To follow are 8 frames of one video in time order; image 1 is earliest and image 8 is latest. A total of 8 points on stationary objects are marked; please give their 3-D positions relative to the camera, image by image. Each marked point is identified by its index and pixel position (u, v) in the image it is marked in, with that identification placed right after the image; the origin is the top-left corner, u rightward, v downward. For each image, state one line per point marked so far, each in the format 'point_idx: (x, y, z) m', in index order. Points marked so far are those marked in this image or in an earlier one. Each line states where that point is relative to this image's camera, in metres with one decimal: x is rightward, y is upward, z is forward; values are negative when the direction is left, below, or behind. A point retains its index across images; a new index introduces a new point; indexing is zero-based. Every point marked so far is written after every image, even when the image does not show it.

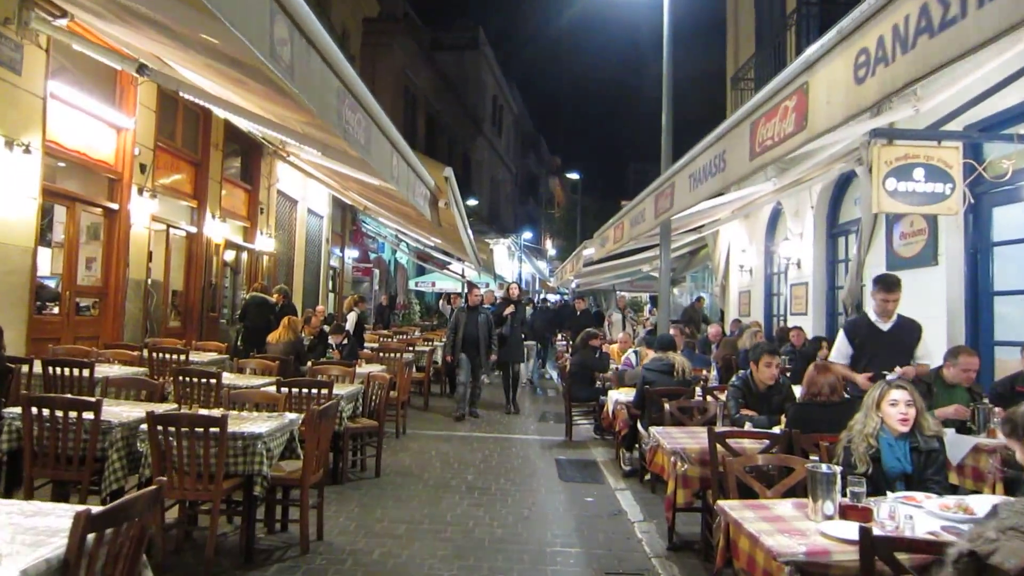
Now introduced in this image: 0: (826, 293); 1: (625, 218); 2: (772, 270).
0: (+4.6, -0.1, +11.3) m
1: (+1.0, +0.6, +6.7) m
2: (+4.6, +0.3, +13.5) m
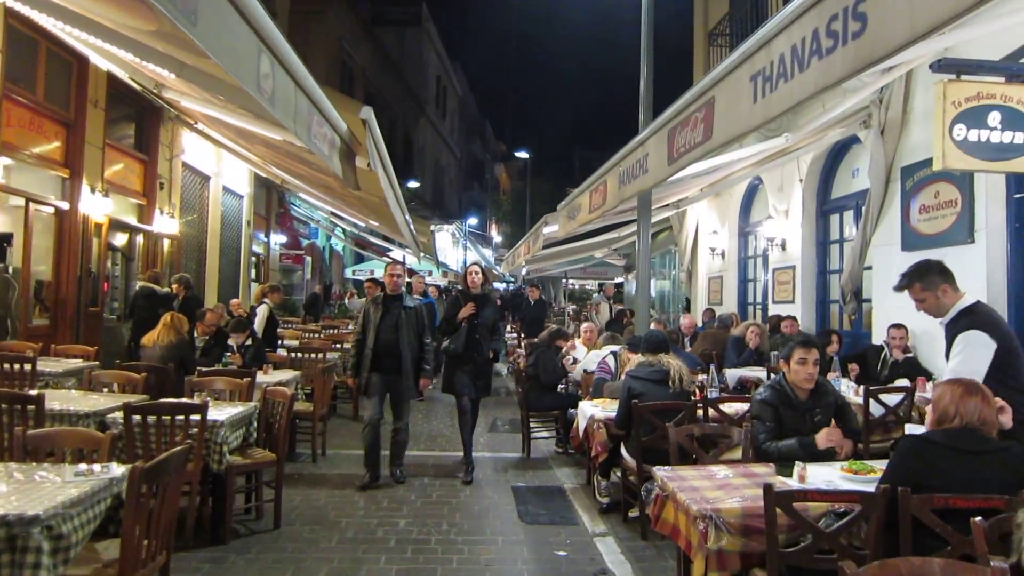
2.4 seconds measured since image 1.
0: (+3.9, +0.1, +9.8) m
1: (+0.6, +0.7, +5.0) m
2: (+3.7, +0.6, +12.0) m
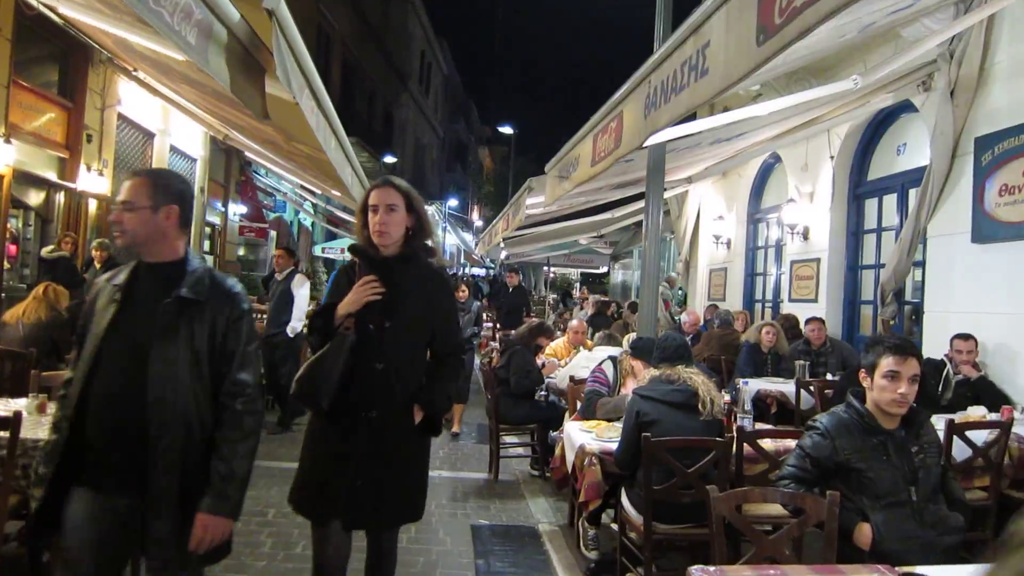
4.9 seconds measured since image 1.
0: (+3.6, +0.1, +8.3) m
1: (+0.5, +0.8, +3.4) m
2: (+3.4, +0.6, +10.5) m
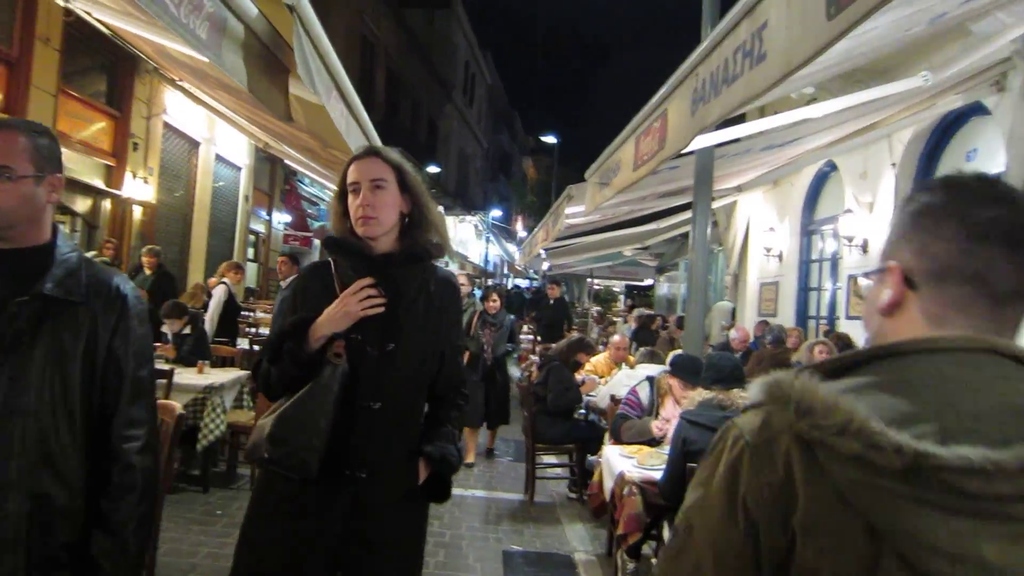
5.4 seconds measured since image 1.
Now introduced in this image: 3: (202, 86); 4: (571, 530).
0: (+4.1, 0.0, +7.8) m
1: (+0.6, +0.8, +3.1) m
2: (+3.9, +0.4, +10.0) m
3: (-3.1, +2.1, +7.7) m
4: (+0.4, -1.8, +5.6) m
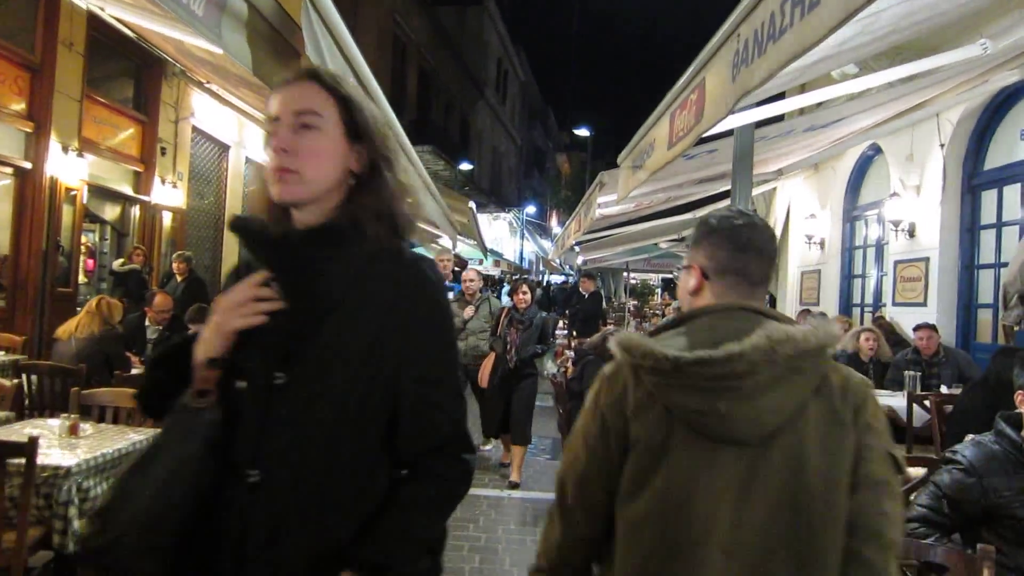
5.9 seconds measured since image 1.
0: (+4.4, +0.1, +7.5) m
1: (+0.7, +0.8, +2.9) m
2: (+4.4, +0.6, +9.7) m
3: (-2.9, +2.0, +7.7) m
4: (+0.7, -1.7, +5.4) m
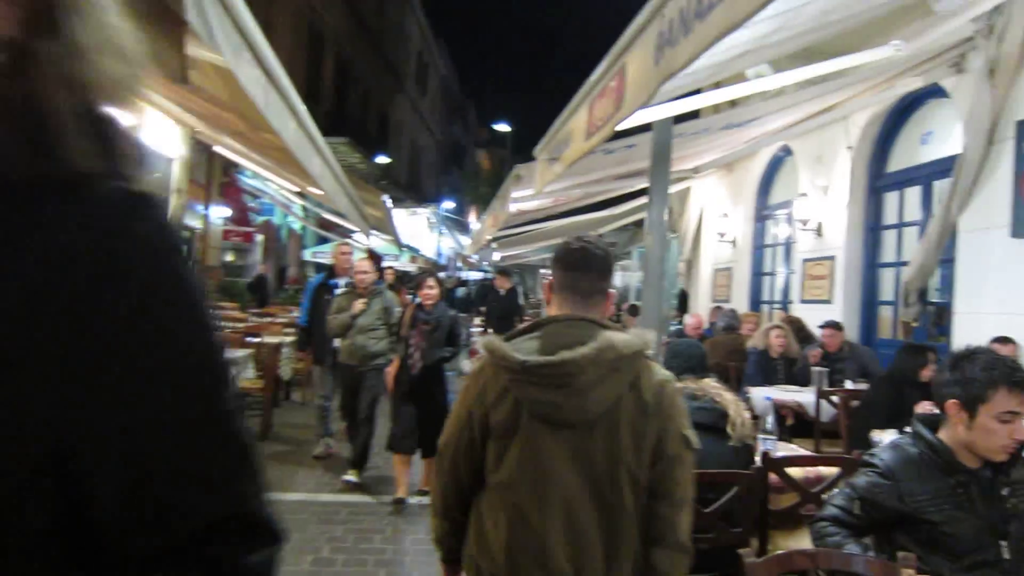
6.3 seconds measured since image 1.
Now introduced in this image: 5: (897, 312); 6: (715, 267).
0: (+3.5, +0.1, +7.7) m
1: (+0.4, +0.8, +2.8) m
2: (+3.3, +0.6, +9.9) m
3: (-3.7, +2.1, +7.1) m
4: (+0.1, -1.7, +5.3) m
5: (+3.7, -0.2, +7.2) m
6: (+3.0, +0.3, +11.3) m
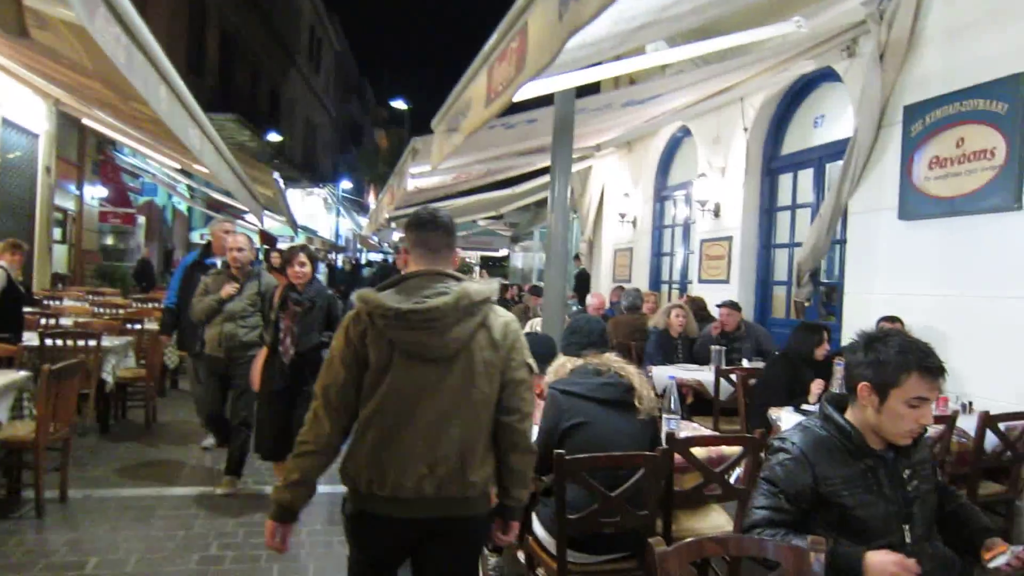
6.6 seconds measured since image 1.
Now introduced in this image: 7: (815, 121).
0: (+2.5, +0.4, +7.9) m
1: (+0.1, +0.9, +2.6) m
2: (+2.0, +0.9, +10.0) m
3: (-4.6, +2.3, +6.3) m
4: (-0.6, -1.6, +5.1) m
5: (+2.7, 0.0, +7.4) m
6: (+1.6, +0.6, +11.4) m
7: (+2.8, +1.6, +7.1) m
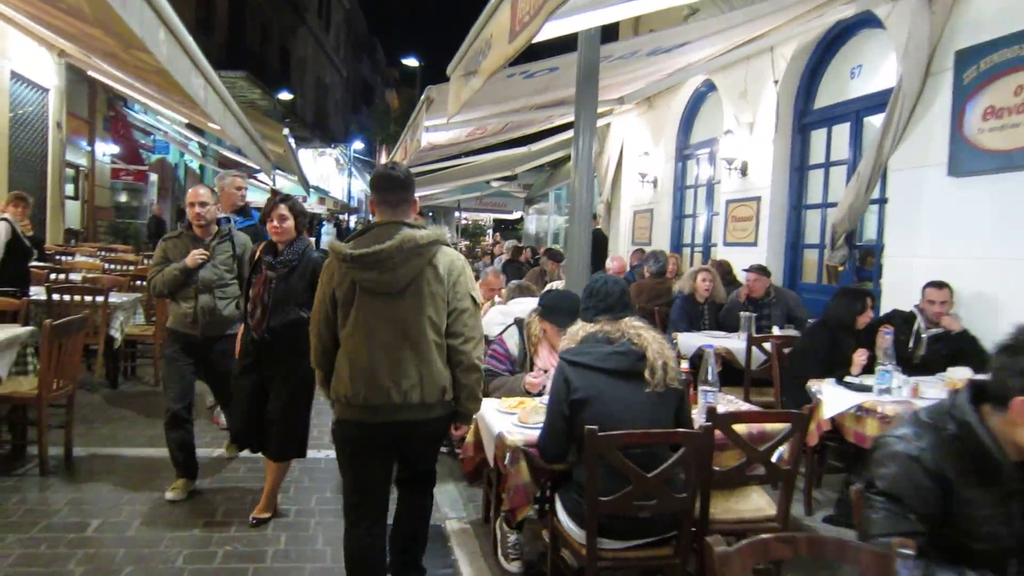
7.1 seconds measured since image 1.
0: (+2.7, +0.7, +7.5) m
1: (+0.1, +1.0, +2.2) m
2: (+2.2, +1.4, +9.6) m
3: (-4.4, +2.6, +6.0) m
4: (-0.5, -1.3, +4.8) m
5: (+2.9, +0.3, +7.0) m
6: (+1.8, +1.1, +11.0) m
7: (+3.0, +1.9, +6.7) m
